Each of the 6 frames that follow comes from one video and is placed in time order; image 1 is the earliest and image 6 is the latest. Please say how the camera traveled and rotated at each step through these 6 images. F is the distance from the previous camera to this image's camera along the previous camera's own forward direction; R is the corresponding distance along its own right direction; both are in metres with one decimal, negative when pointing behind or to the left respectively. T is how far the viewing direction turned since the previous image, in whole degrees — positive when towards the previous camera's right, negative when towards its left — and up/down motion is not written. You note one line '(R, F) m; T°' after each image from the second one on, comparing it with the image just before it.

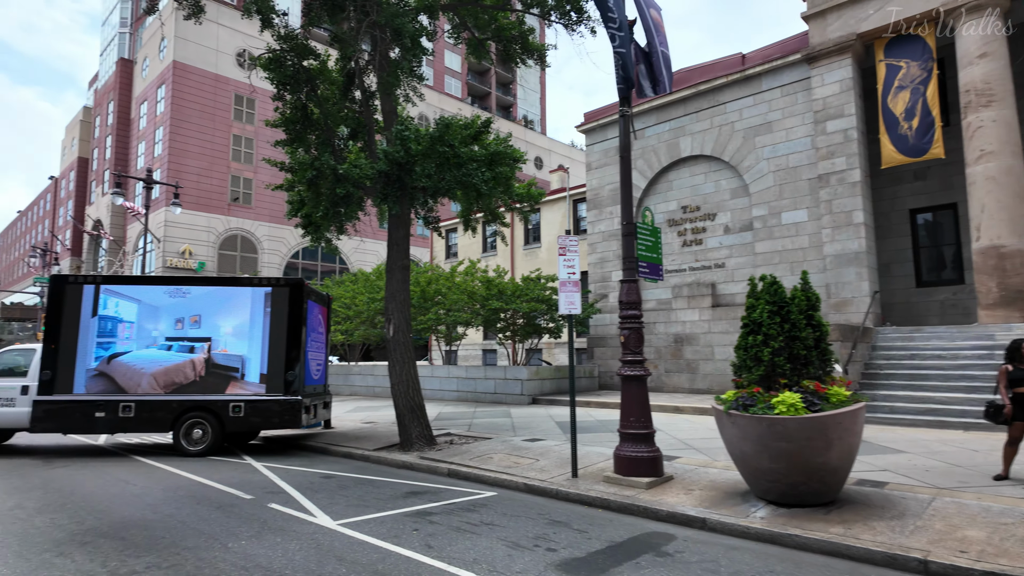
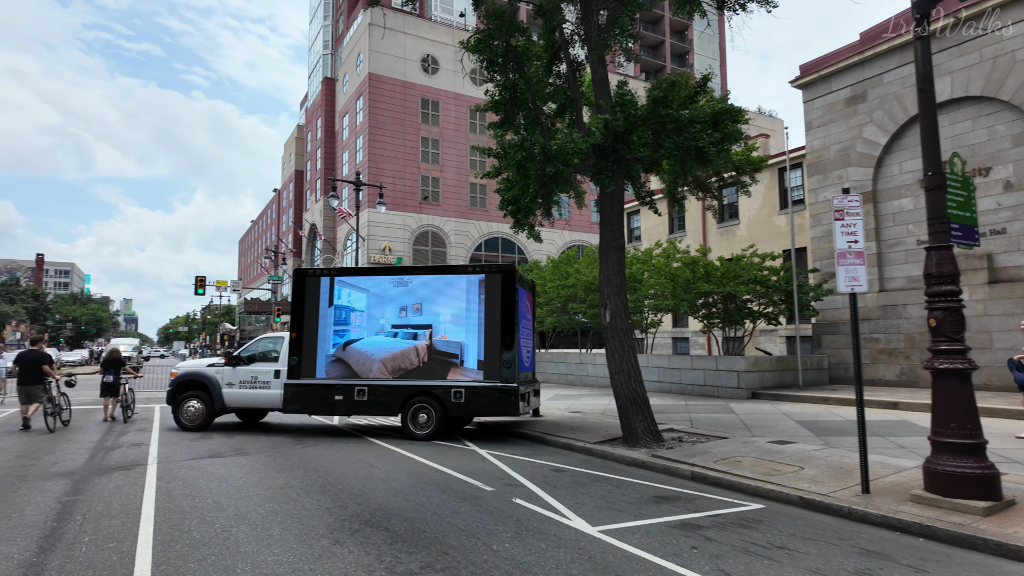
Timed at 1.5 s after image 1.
(-1.0, +0.7) m; -16°
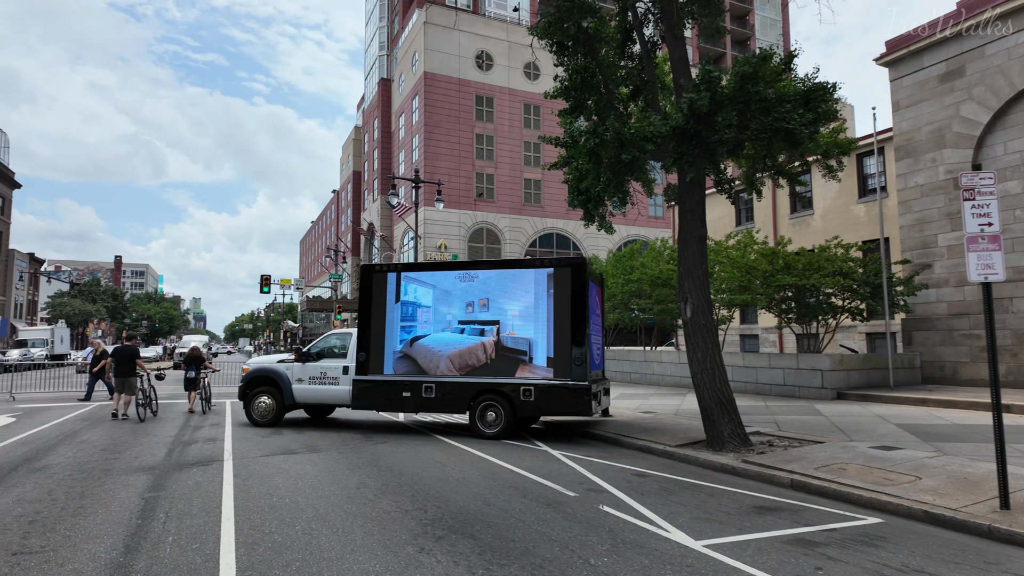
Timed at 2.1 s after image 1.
(-0.3, +0.4) m; -5°
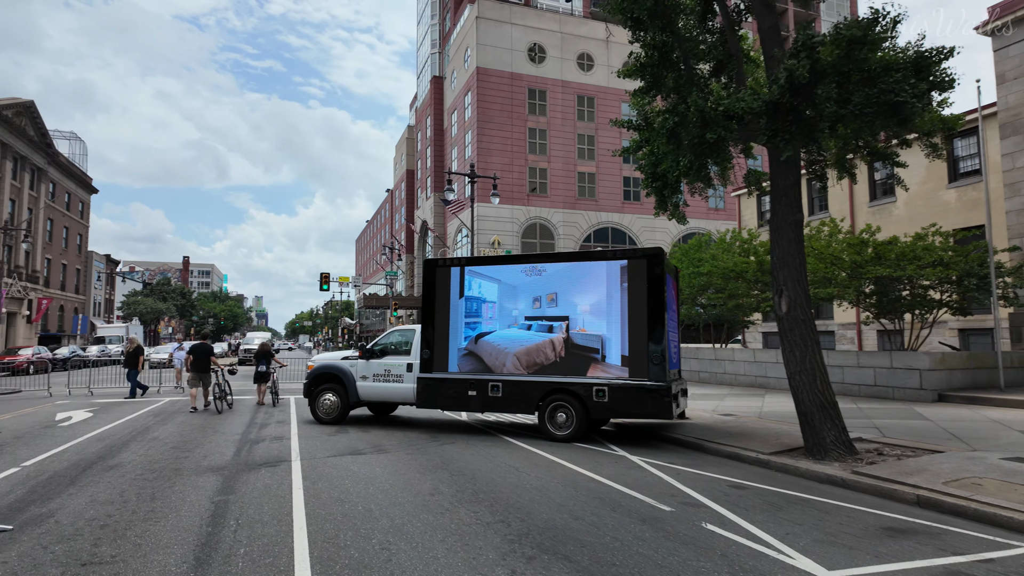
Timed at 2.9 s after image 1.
(-0.4, +0.5) m; -5°
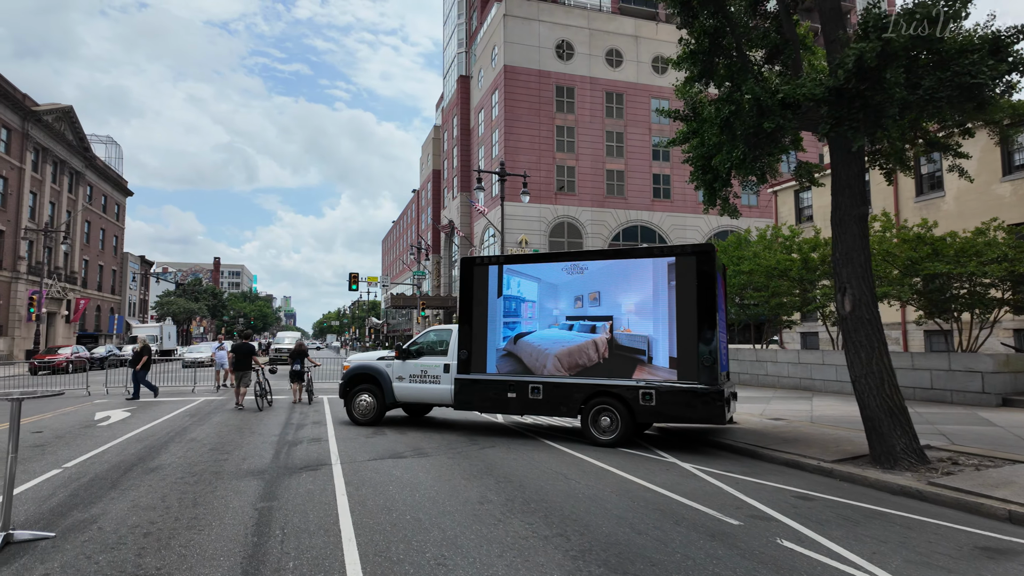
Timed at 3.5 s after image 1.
(-0.3, +0.3) m; -2°
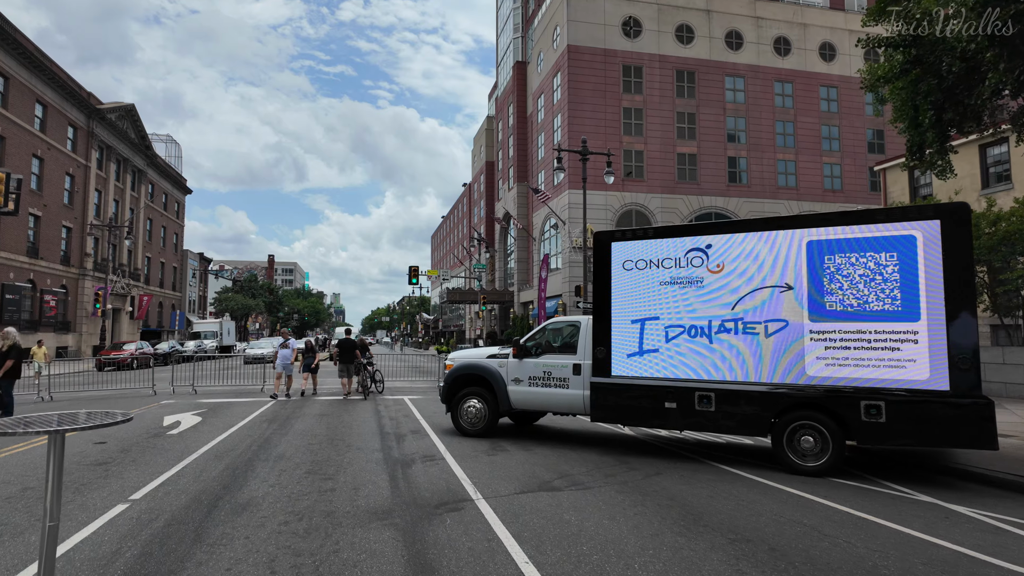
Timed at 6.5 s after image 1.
(-1.5, +2.0) m; -4°
